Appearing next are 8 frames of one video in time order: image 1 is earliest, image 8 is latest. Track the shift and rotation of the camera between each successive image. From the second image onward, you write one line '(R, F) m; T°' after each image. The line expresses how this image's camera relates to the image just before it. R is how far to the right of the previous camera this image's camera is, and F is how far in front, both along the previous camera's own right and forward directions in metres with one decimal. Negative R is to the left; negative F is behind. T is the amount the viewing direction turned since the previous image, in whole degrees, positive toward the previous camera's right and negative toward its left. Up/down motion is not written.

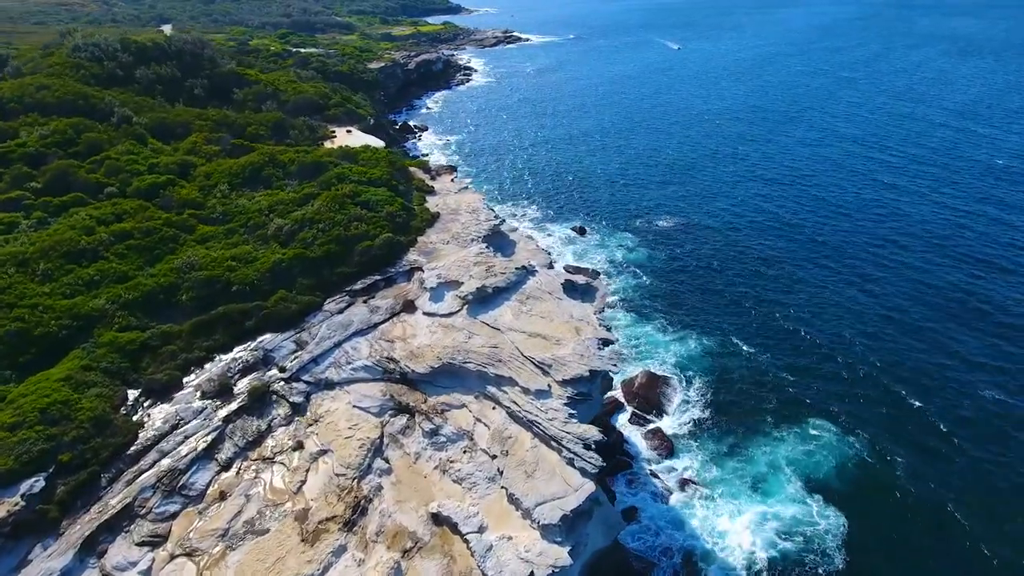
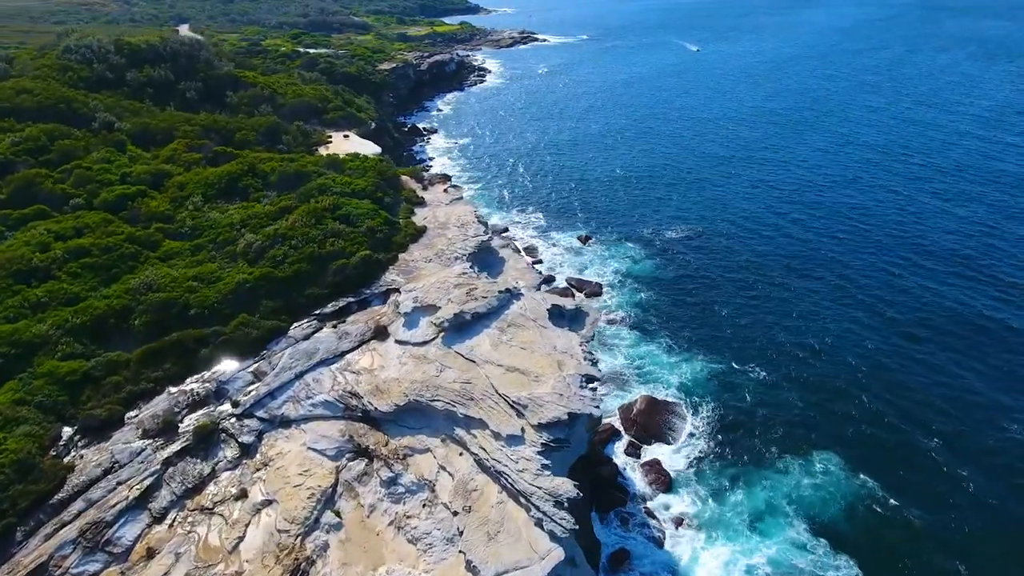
(+2.4, +3.6) m; -2°
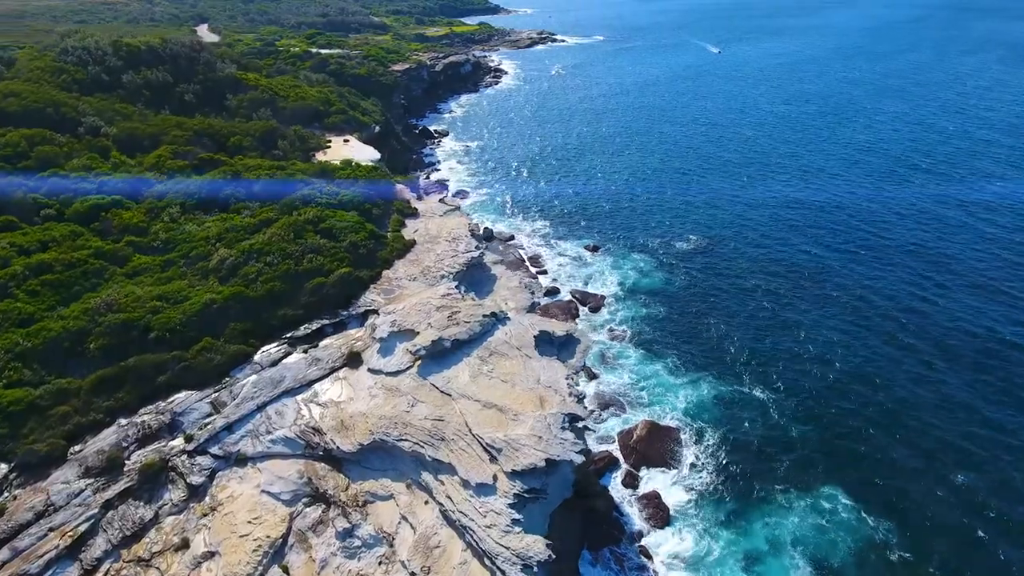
(+2.1, +3.1) m; -2°
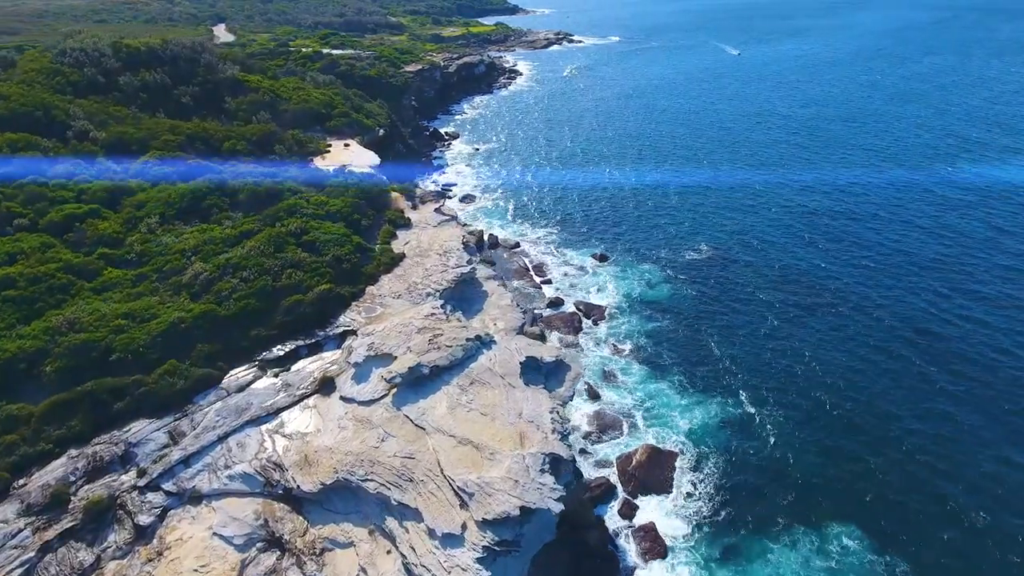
(+1.8, +2.7) m; -1°
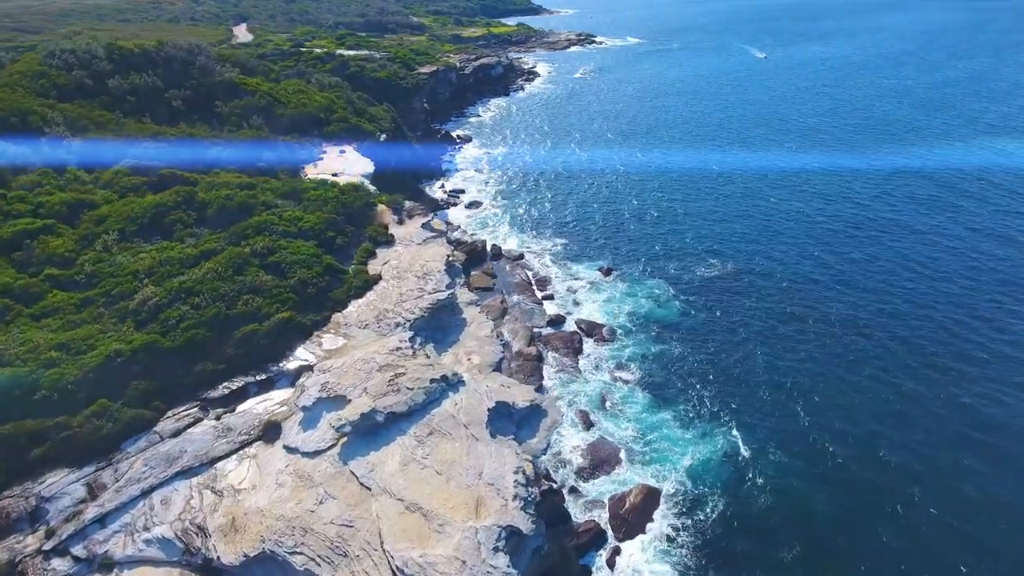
(+2.7, +4.1) m; -2°
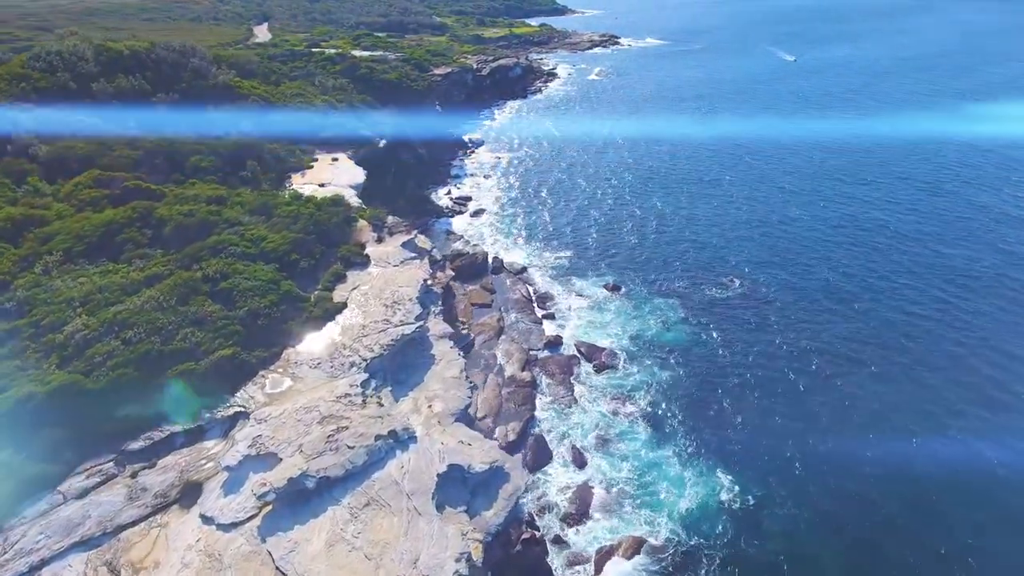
(+3.0, +4.5) m; -2°
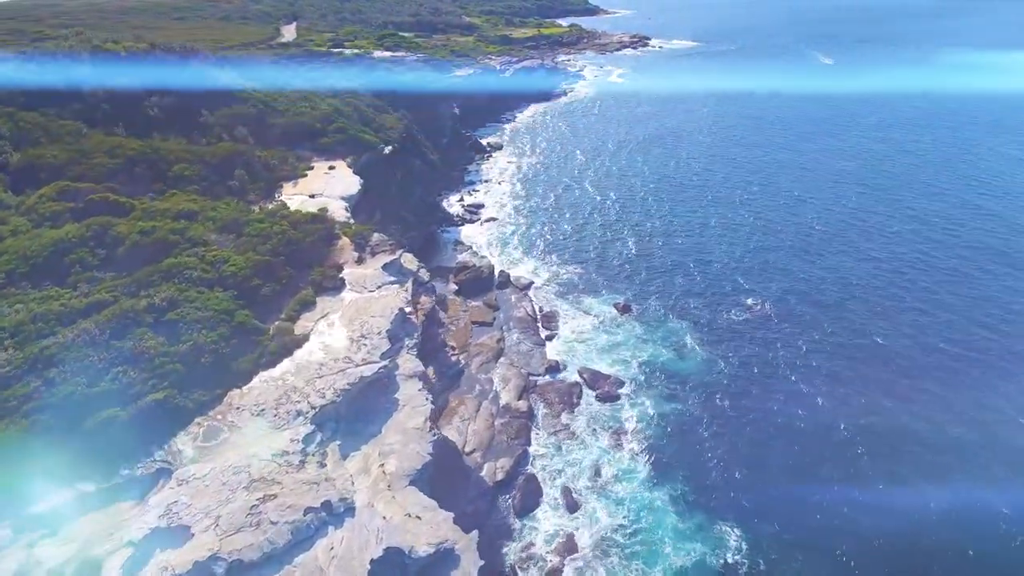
(+2.9, +4.6) m; -3°
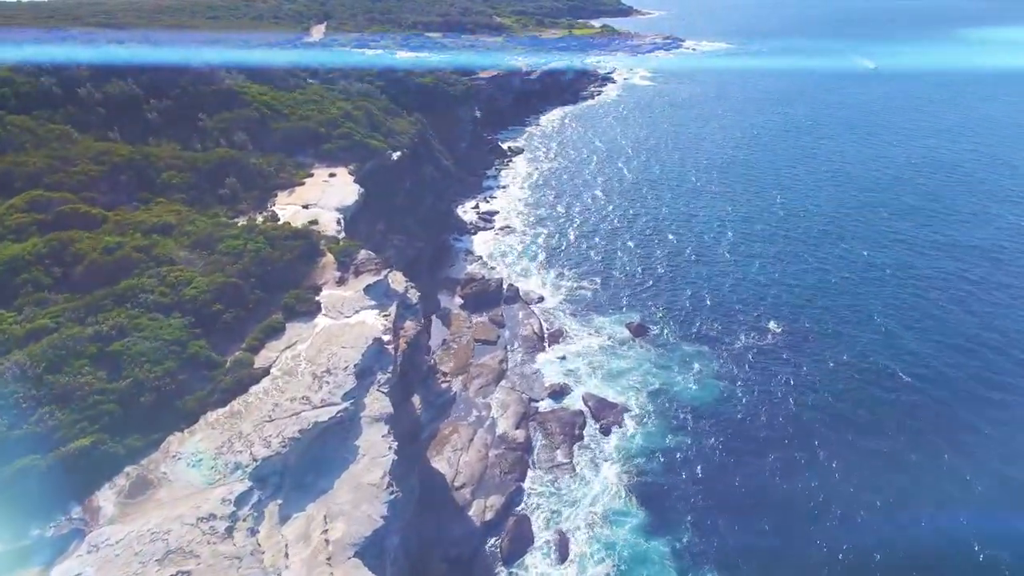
(+2.6, +4.1) m; -3°
